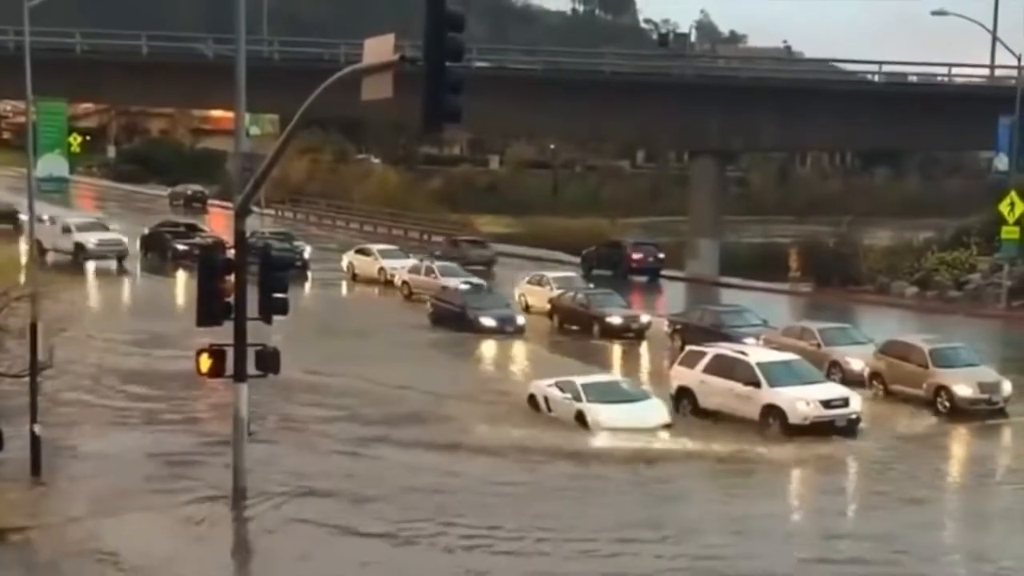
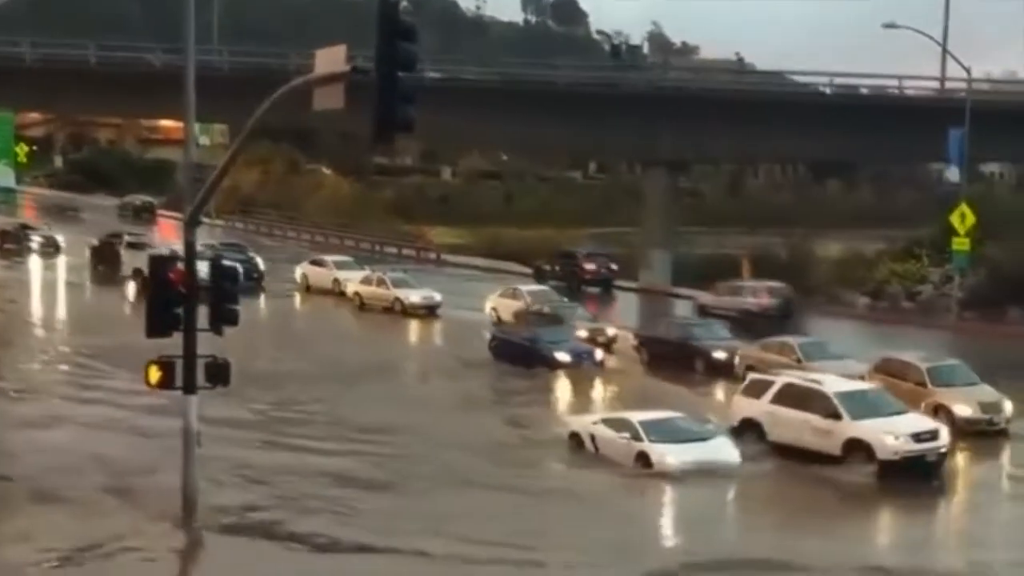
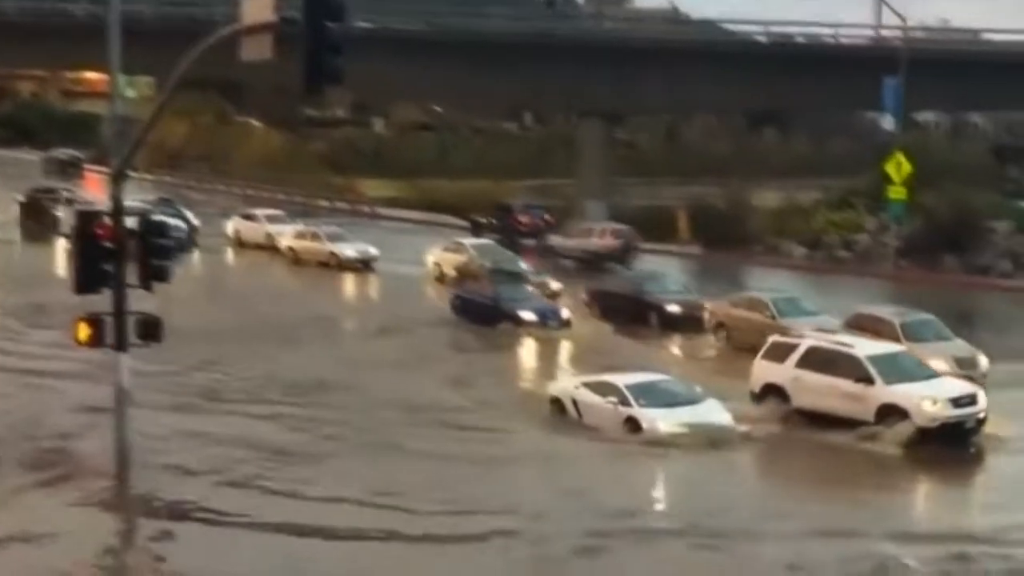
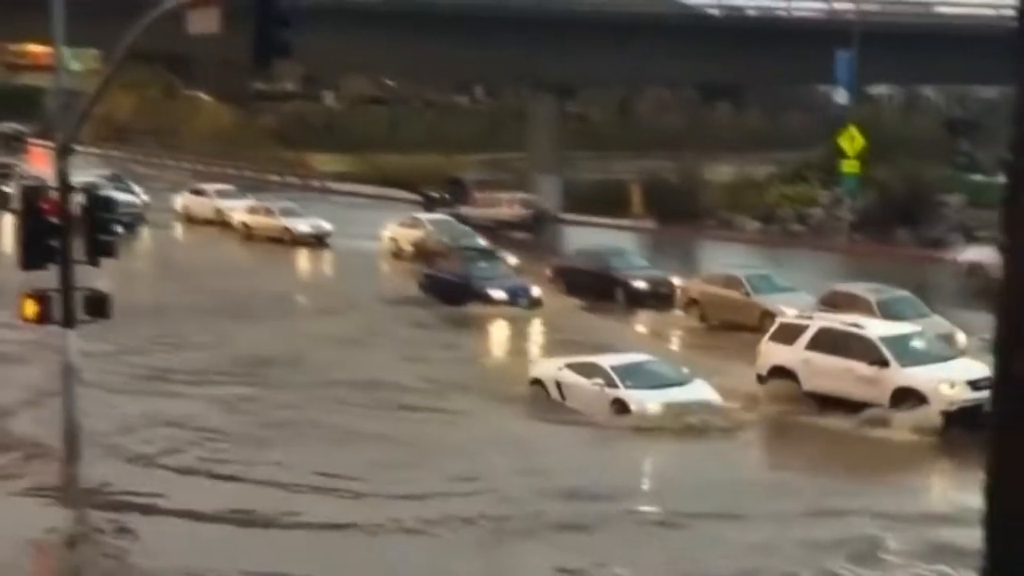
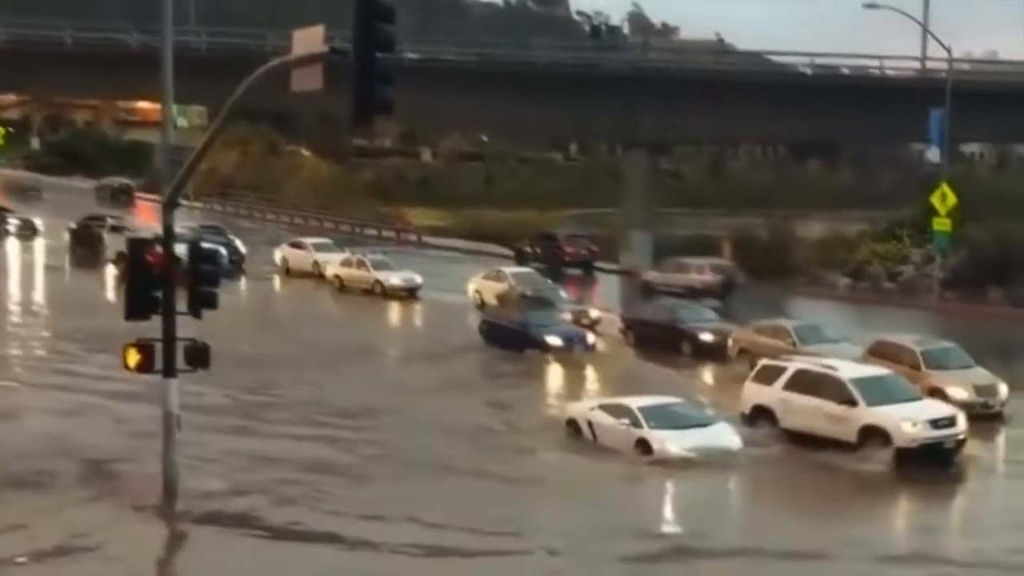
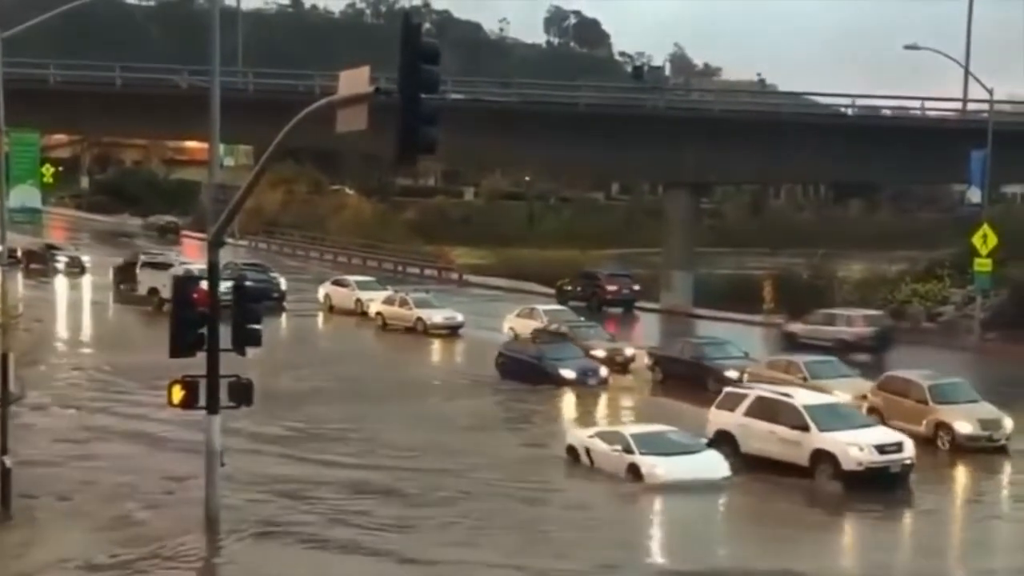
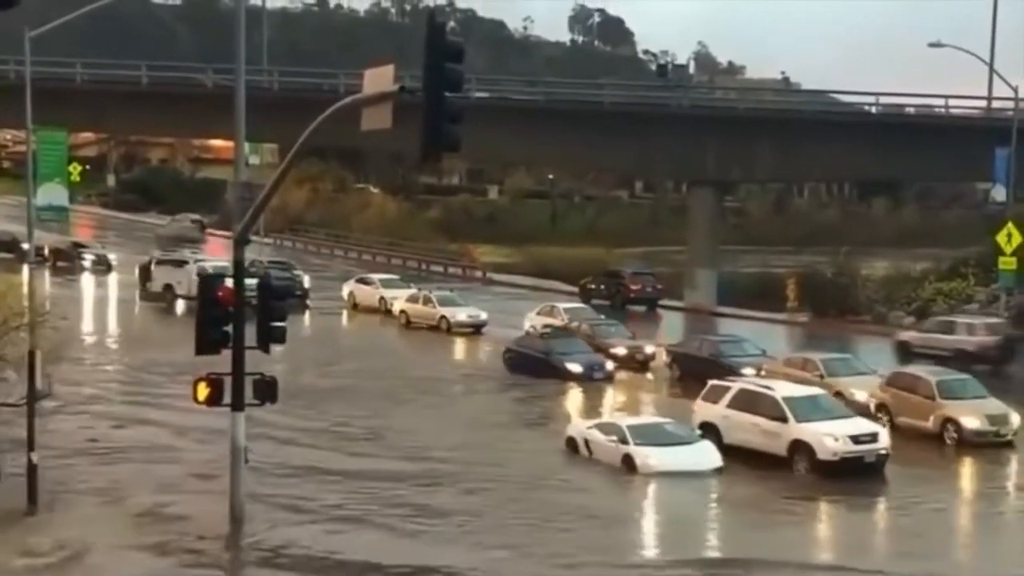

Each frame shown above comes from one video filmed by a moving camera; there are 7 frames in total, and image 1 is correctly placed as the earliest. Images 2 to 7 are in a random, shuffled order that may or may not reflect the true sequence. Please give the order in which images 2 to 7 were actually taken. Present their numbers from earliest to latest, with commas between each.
7, 6, 2, 5, 3, 4
